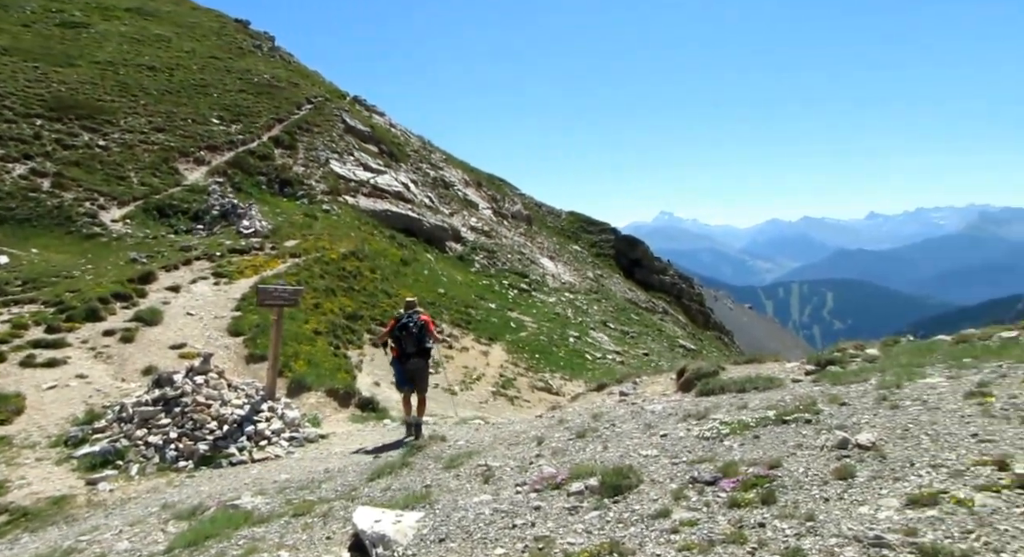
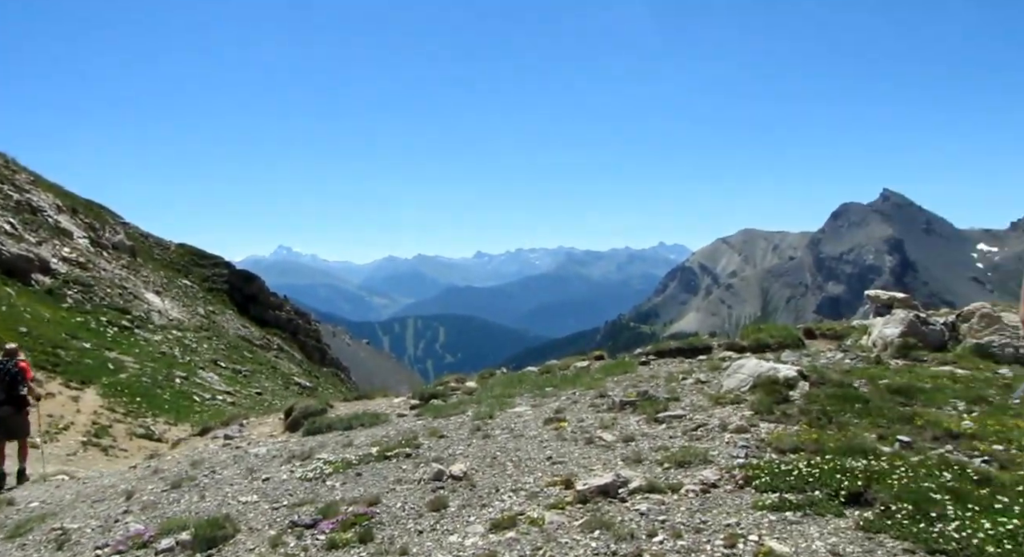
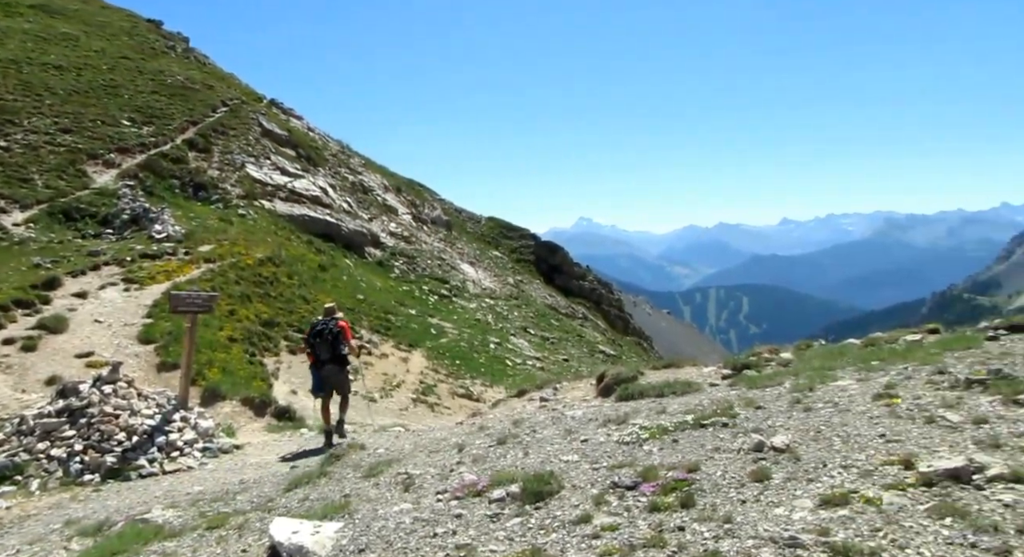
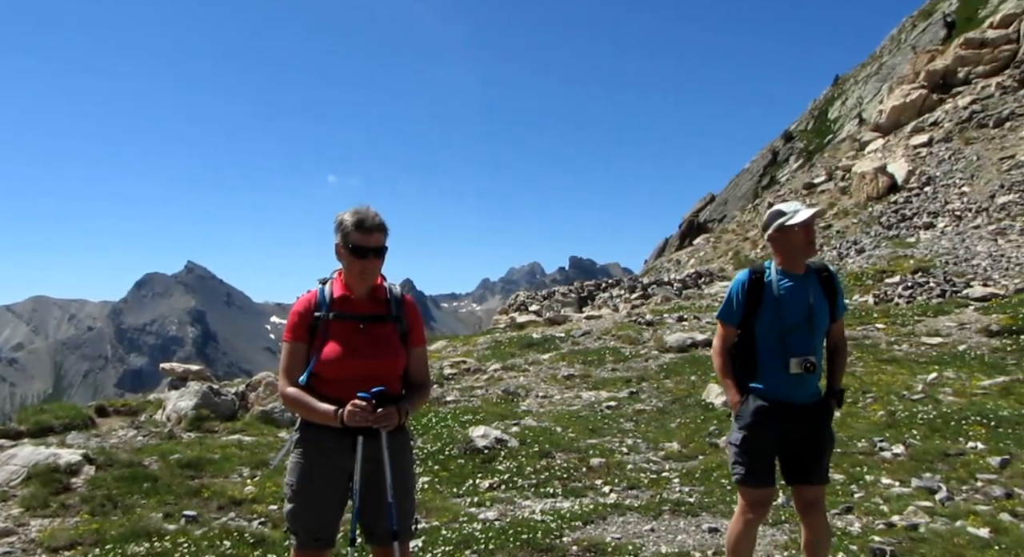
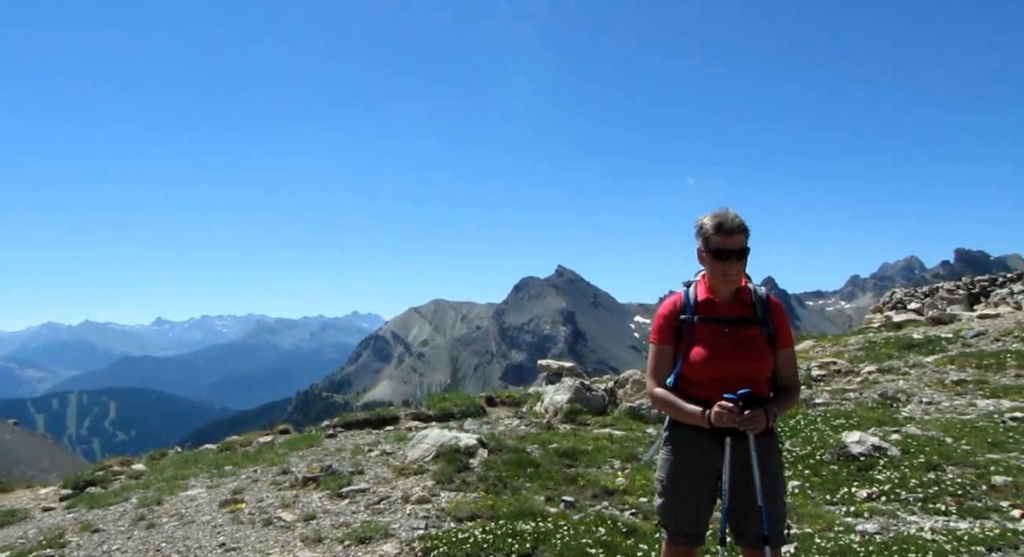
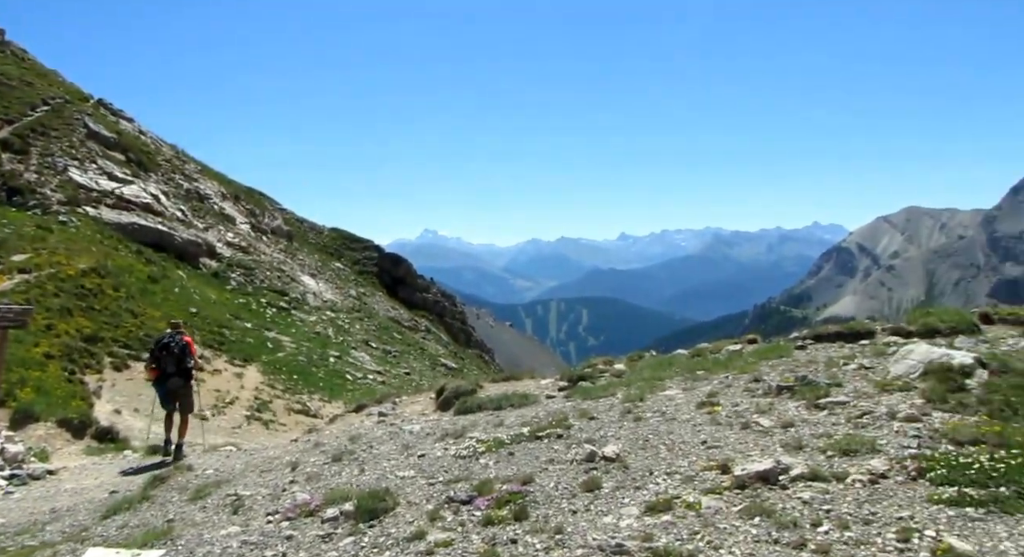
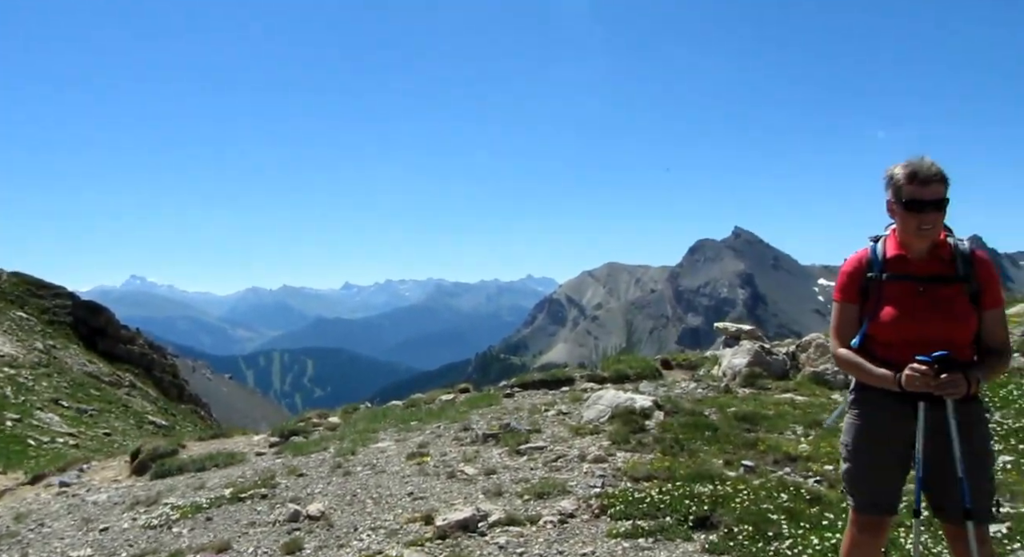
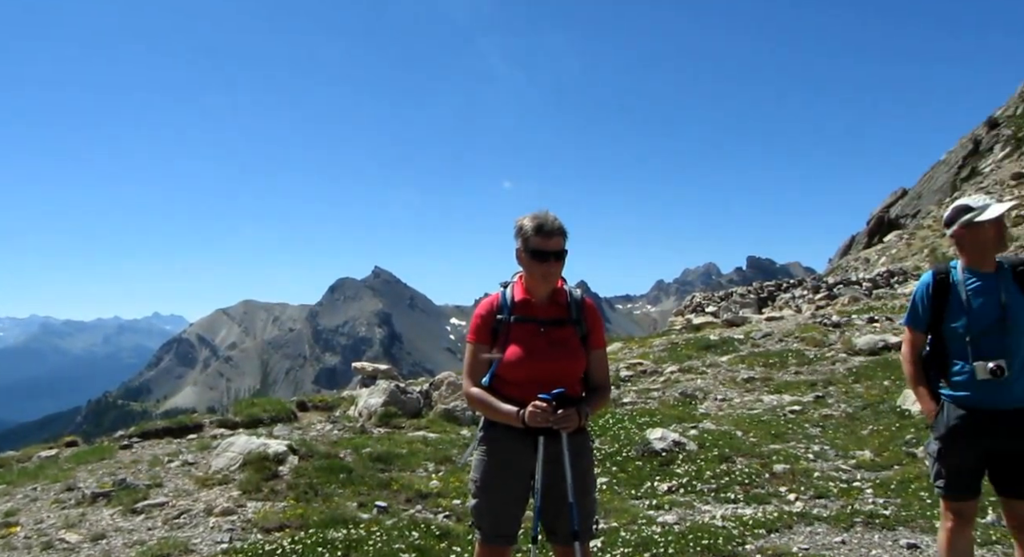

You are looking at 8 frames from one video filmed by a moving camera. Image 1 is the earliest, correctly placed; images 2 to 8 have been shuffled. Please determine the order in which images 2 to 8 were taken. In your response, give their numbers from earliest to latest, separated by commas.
3, 6, 2, 7, 5, 8, 4
